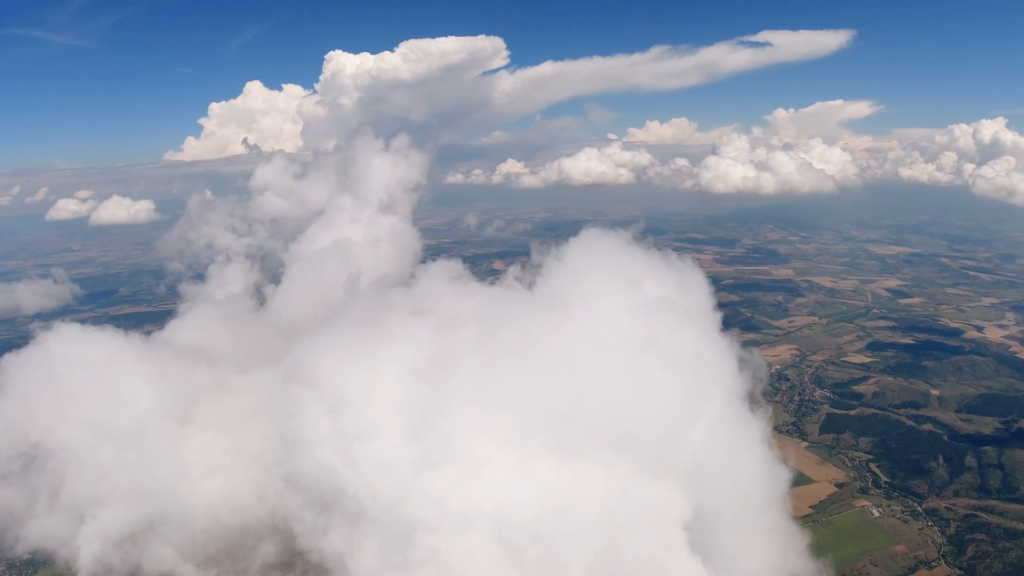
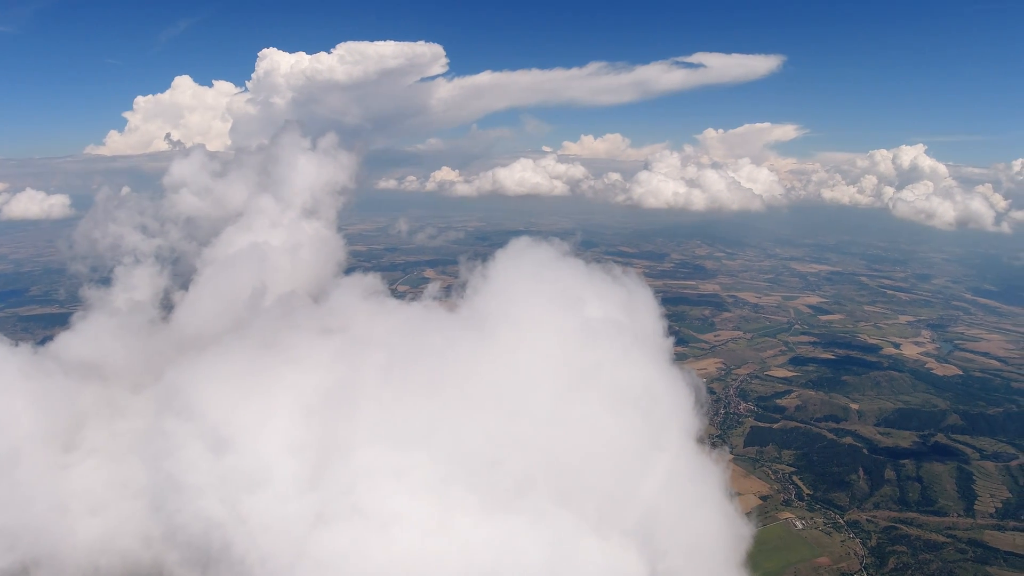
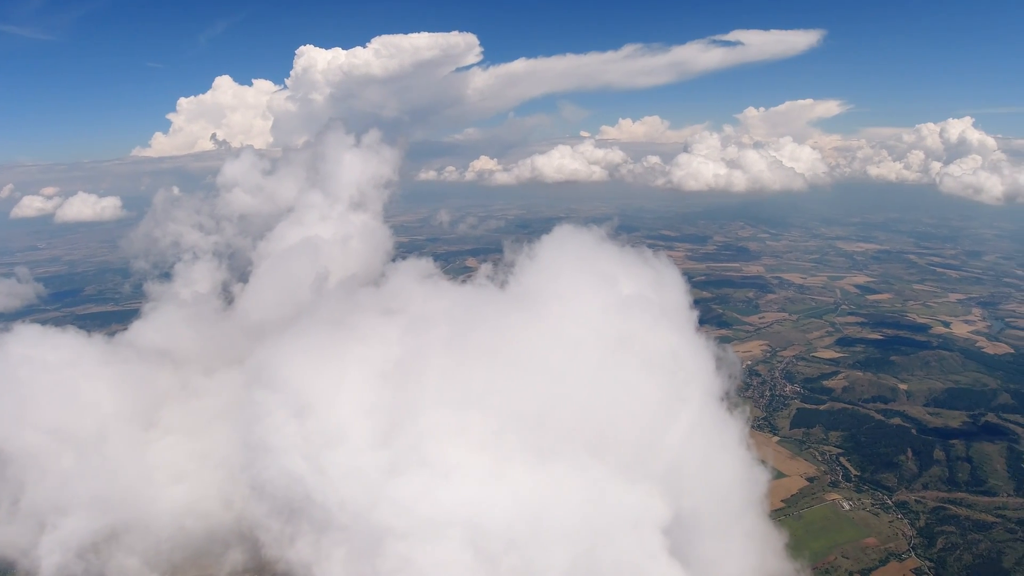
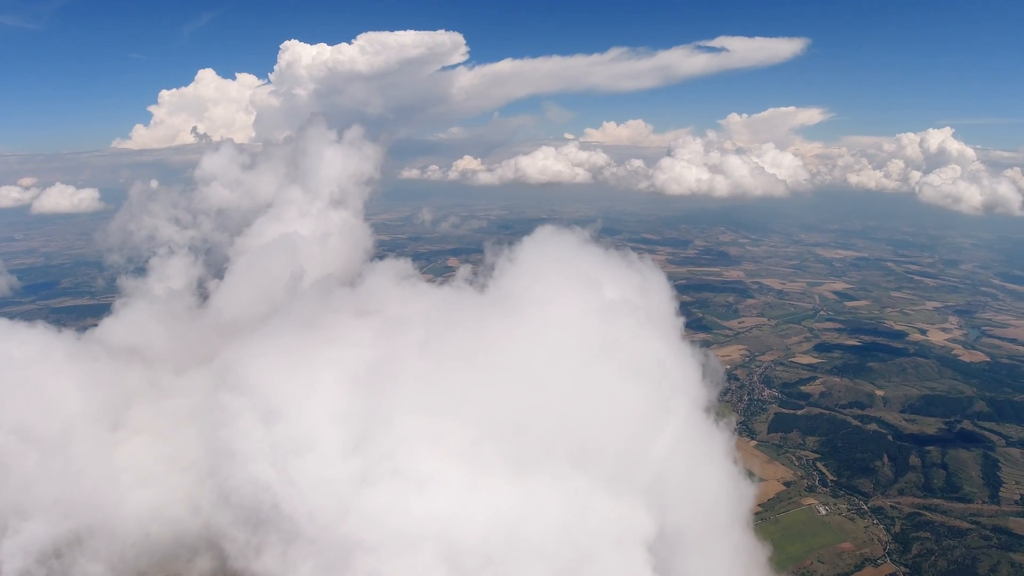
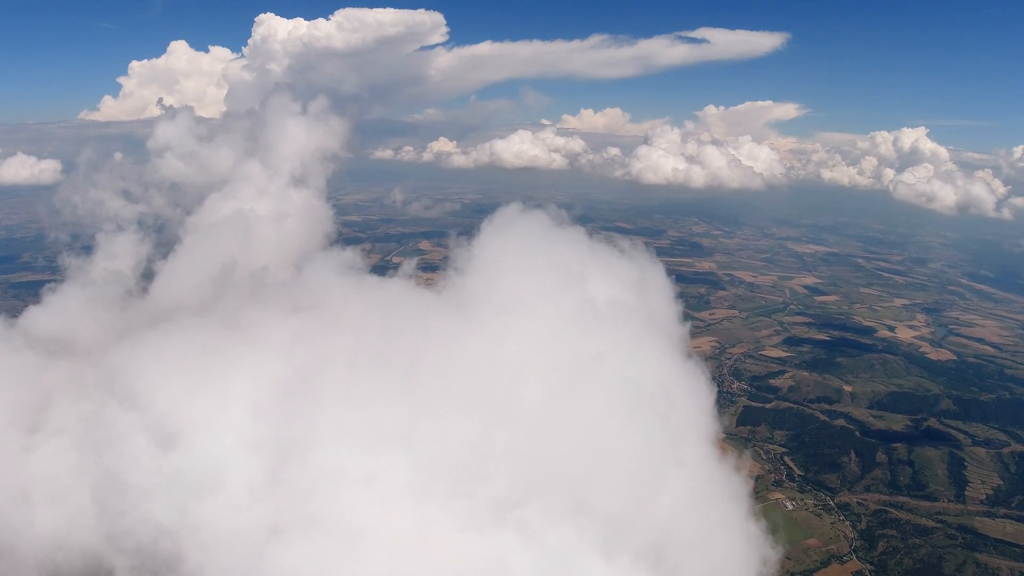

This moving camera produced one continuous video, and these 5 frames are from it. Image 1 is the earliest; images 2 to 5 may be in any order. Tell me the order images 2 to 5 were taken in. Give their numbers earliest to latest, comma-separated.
3, 4, 2, 5
